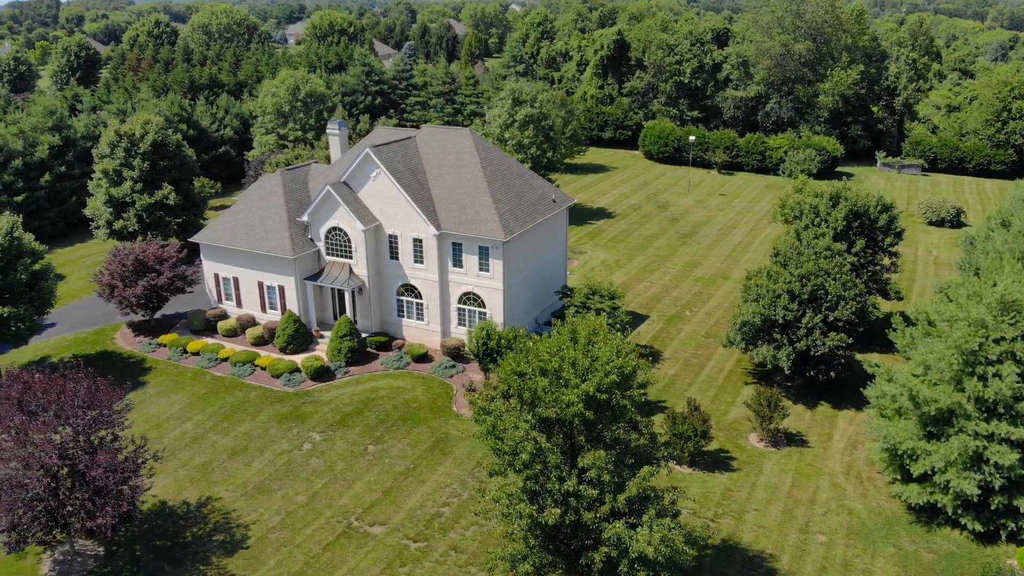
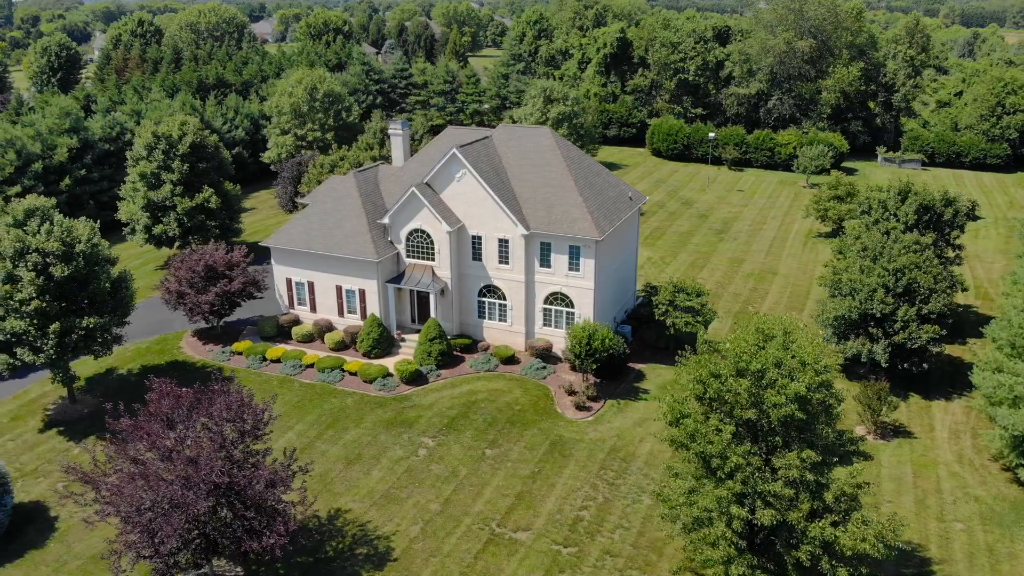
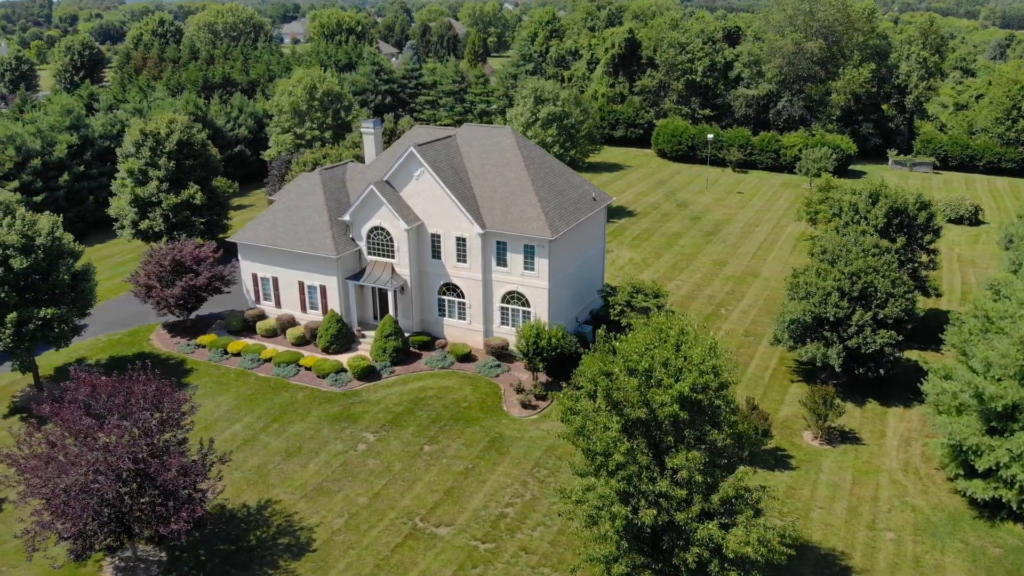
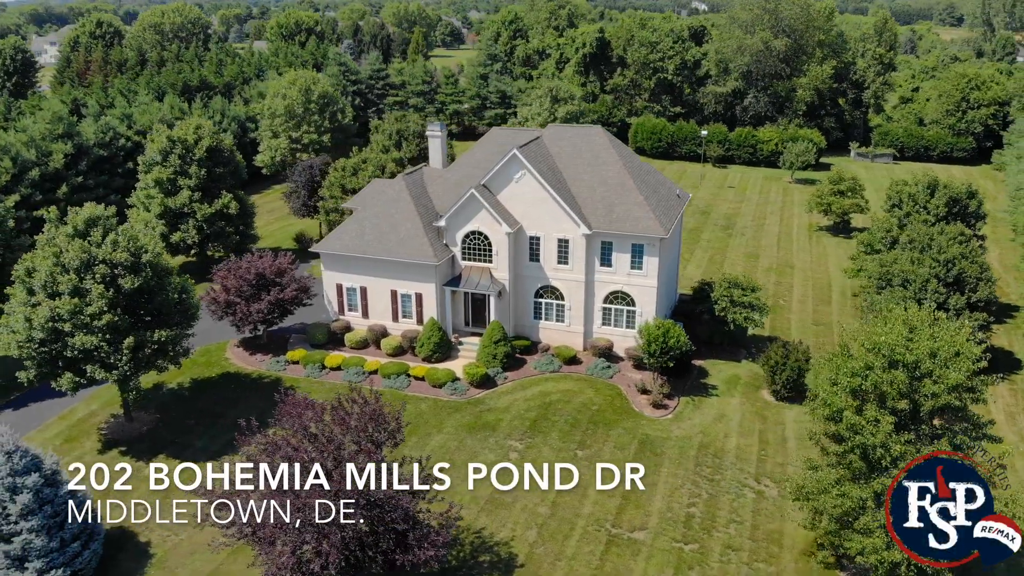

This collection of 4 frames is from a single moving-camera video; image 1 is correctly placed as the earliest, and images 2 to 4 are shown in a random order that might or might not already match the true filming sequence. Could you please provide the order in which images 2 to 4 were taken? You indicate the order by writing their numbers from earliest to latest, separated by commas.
3, 2, 4
